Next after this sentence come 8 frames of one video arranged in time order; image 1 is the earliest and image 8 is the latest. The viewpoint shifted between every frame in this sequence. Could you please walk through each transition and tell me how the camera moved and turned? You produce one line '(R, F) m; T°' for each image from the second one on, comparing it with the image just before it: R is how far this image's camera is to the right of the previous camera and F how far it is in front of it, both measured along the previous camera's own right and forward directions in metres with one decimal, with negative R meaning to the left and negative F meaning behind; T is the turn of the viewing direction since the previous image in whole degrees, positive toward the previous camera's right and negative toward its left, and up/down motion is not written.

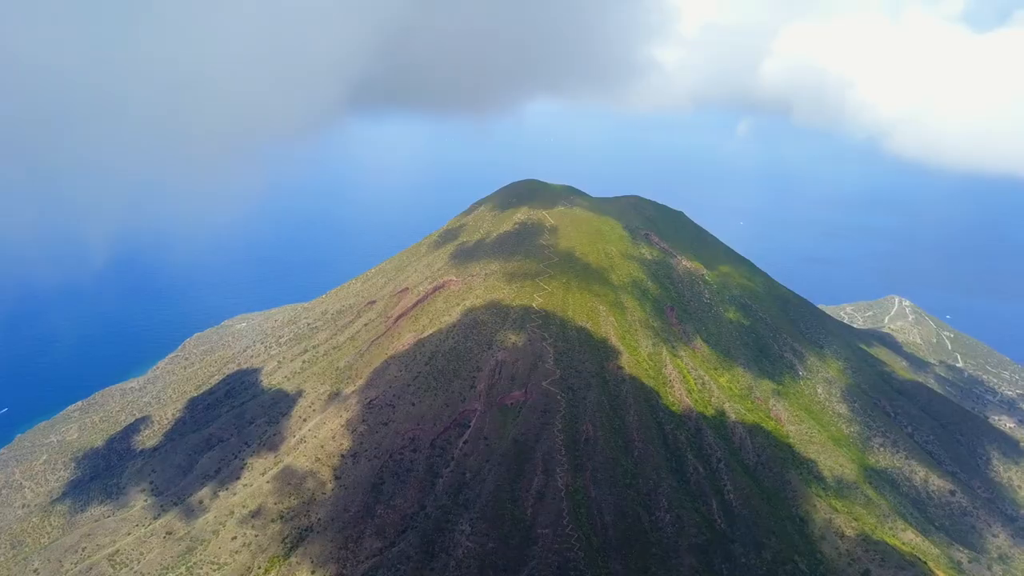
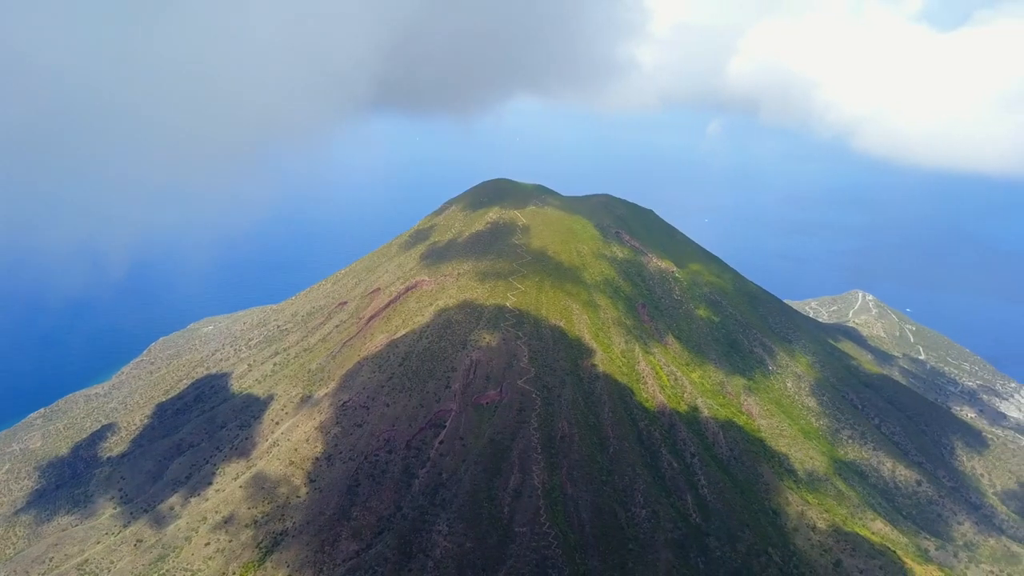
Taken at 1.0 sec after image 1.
(+1.5, 0.0) m; +2°
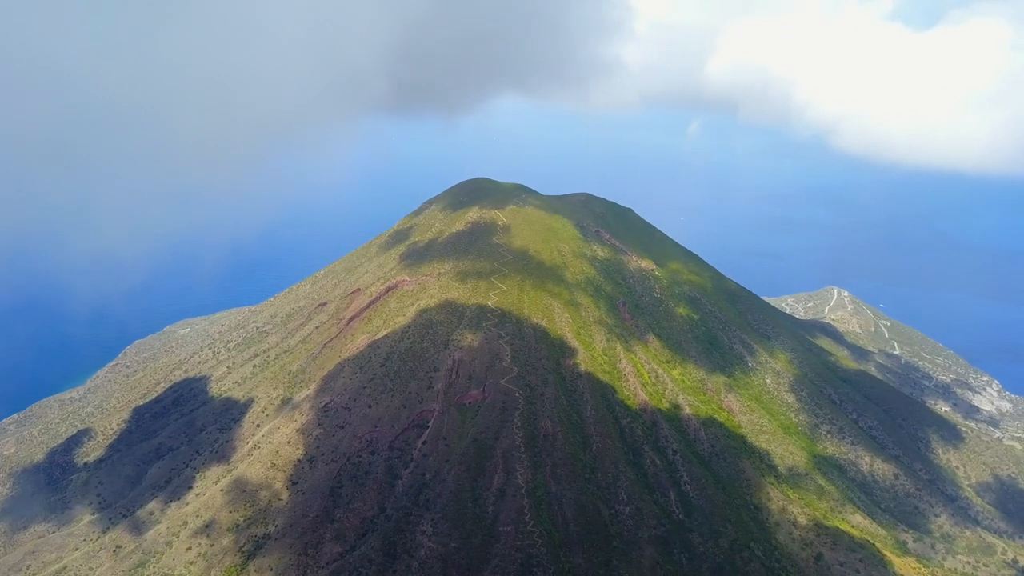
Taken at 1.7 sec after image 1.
(+1.1, -0.1) m; +1°
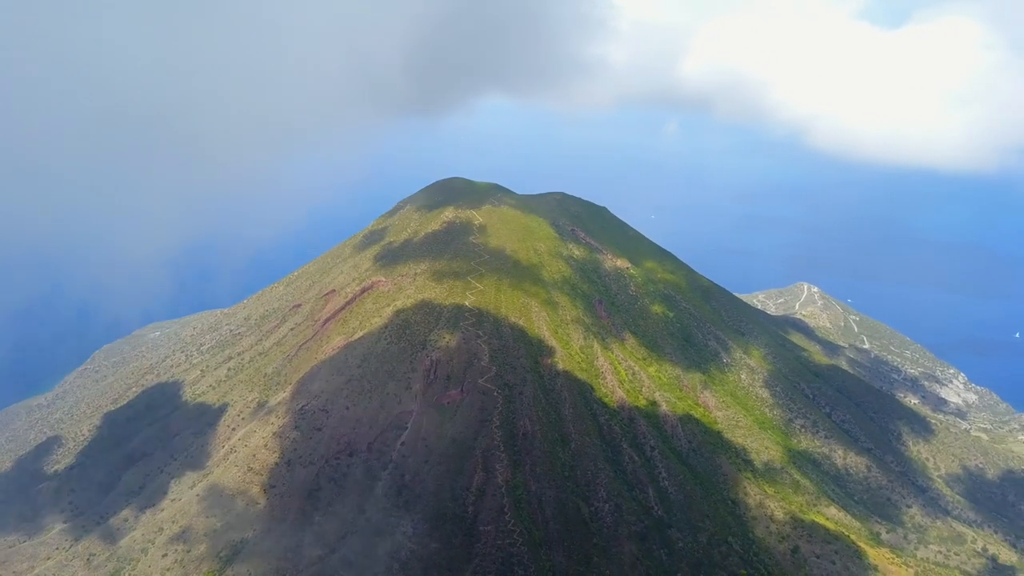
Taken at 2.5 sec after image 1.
(+1.4, -0.1) m; +1°
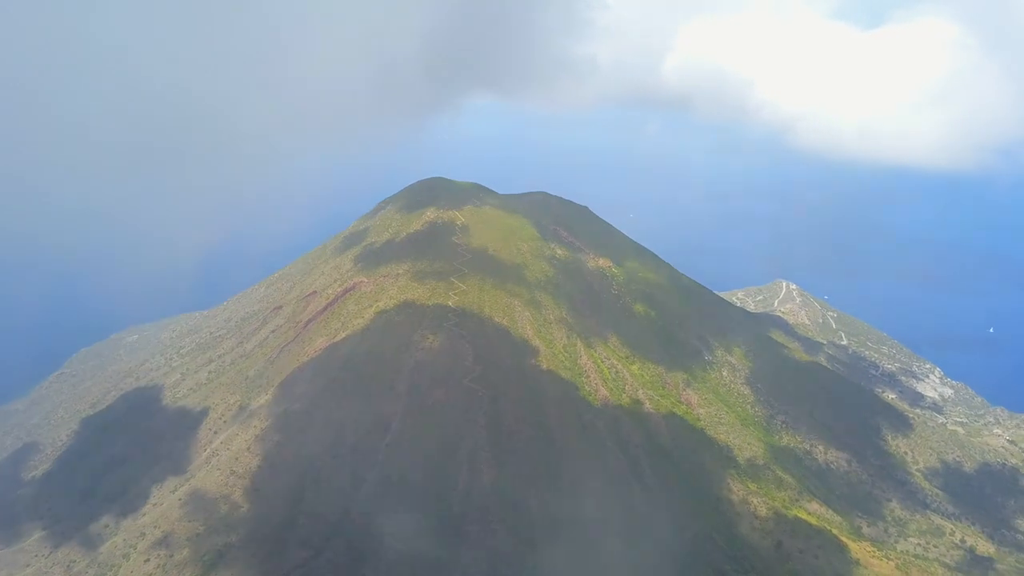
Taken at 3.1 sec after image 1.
(+1.0, -0.1) m; +1°
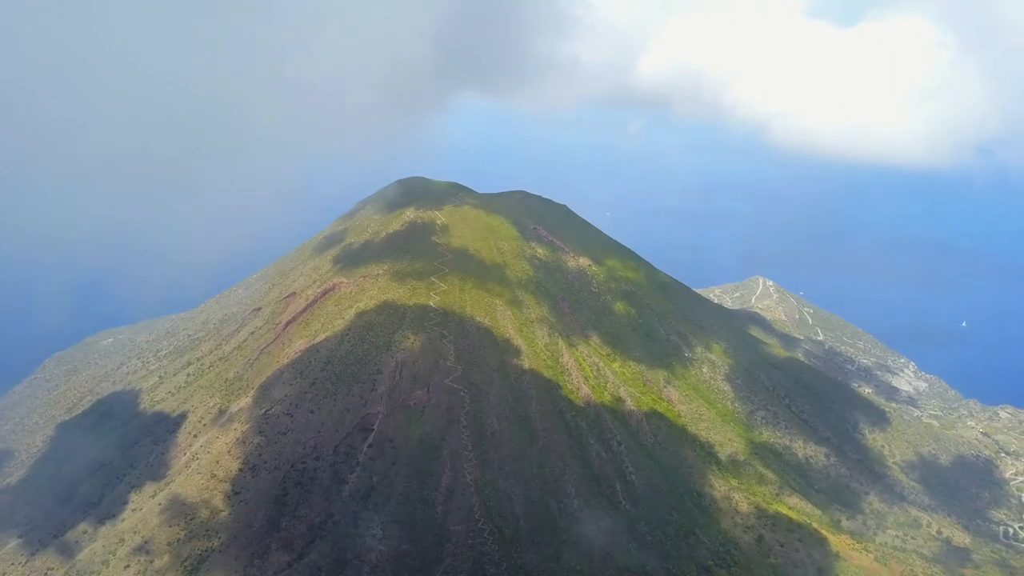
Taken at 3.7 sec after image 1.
(+1.2, -0.1) m; +1°
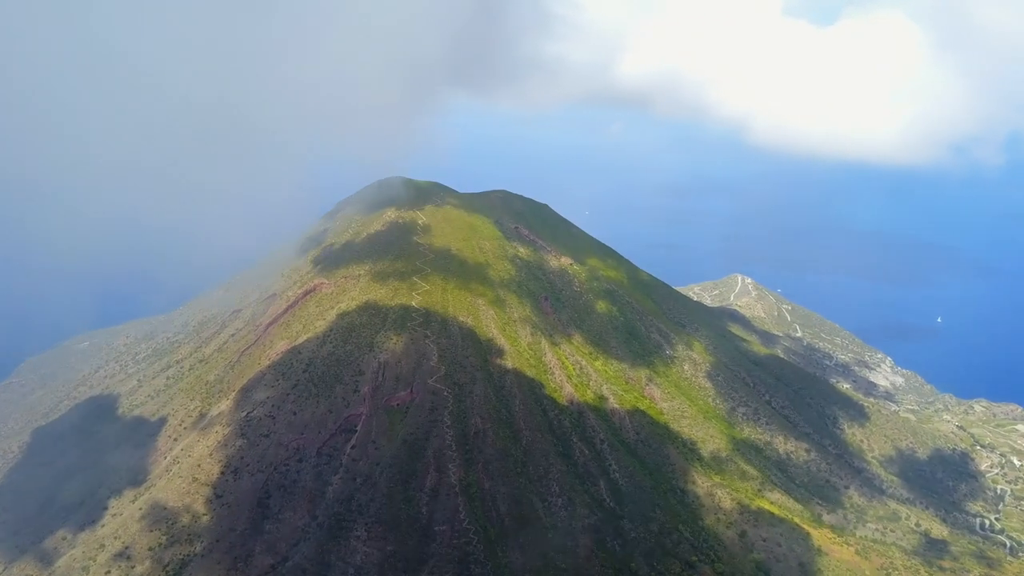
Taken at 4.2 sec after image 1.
(+1.0, -0.2) m; +1°
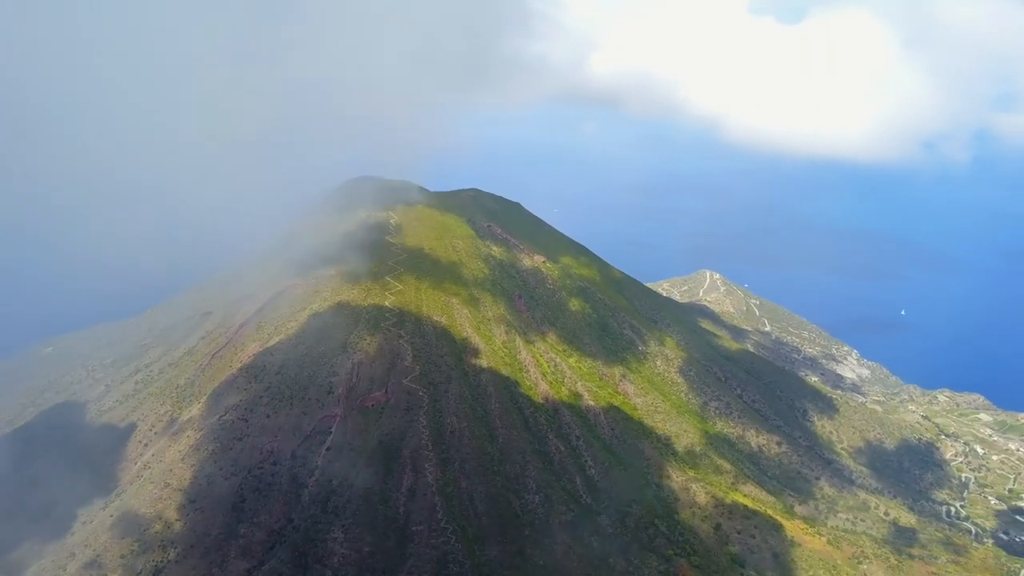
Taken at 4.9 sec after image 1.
(+1.6, -0.3) m; +2°
